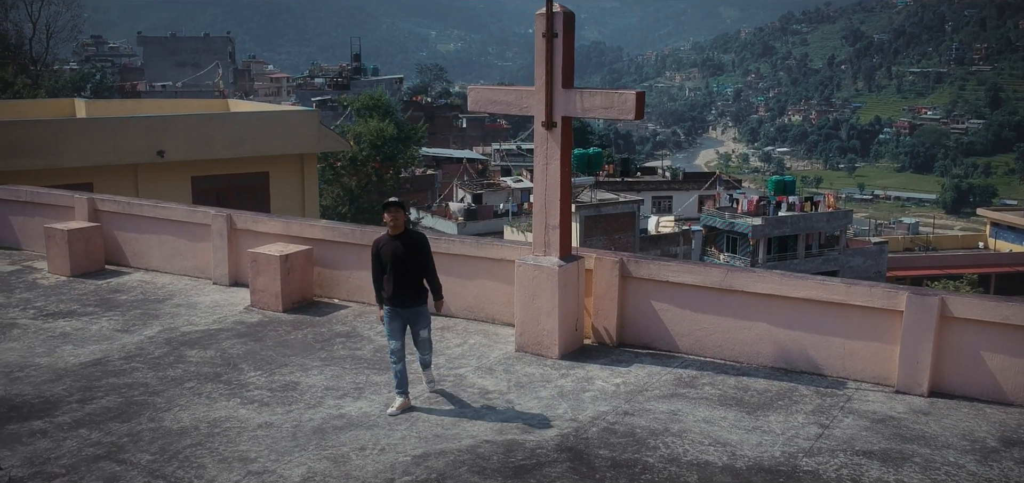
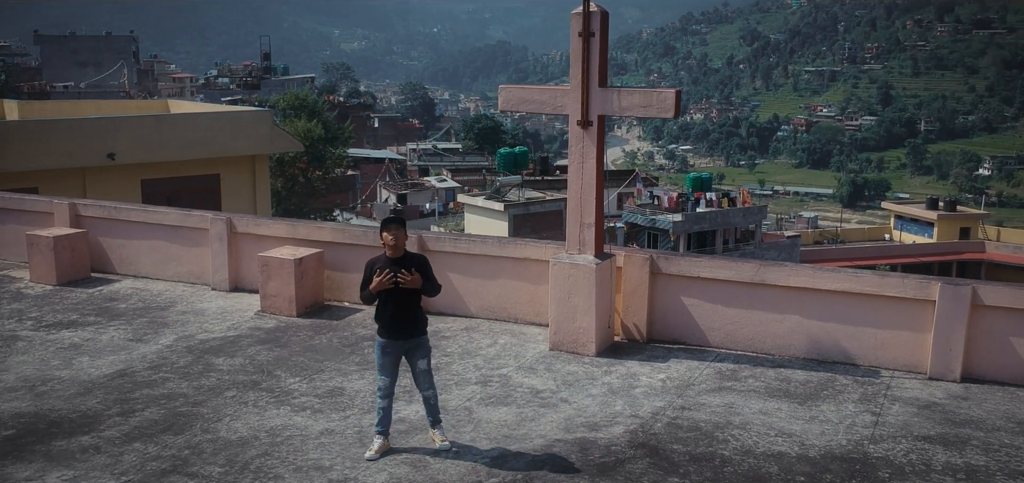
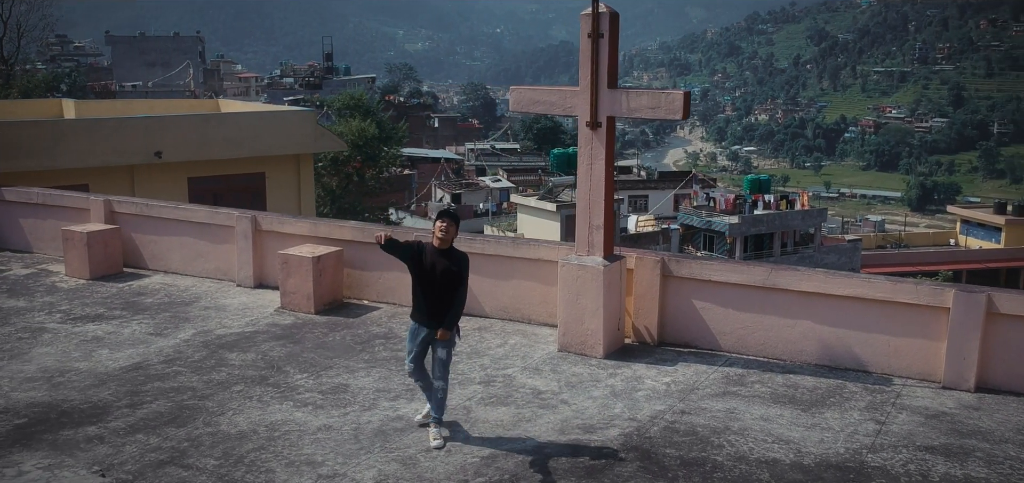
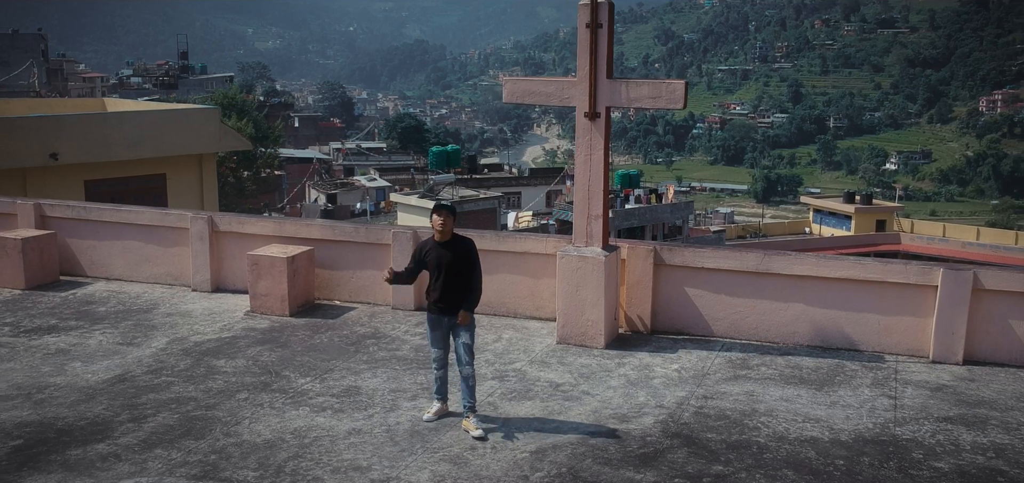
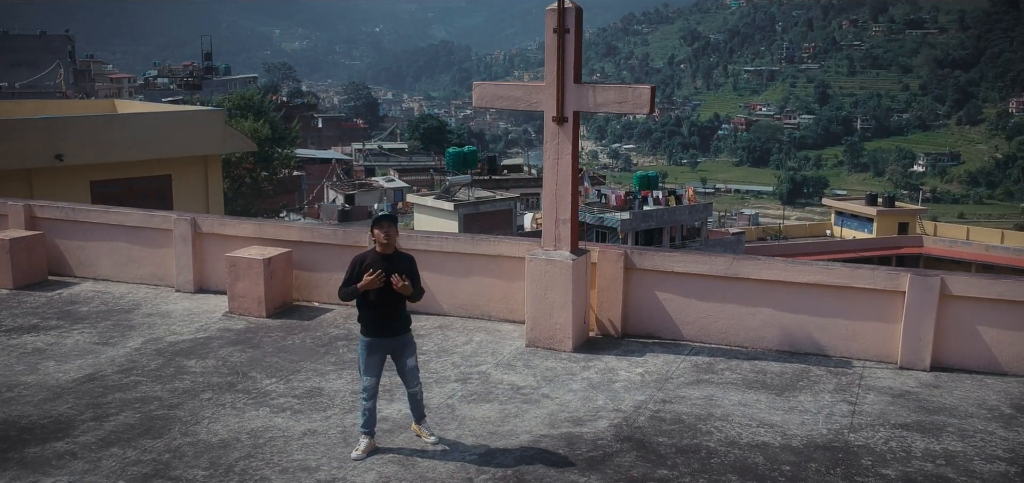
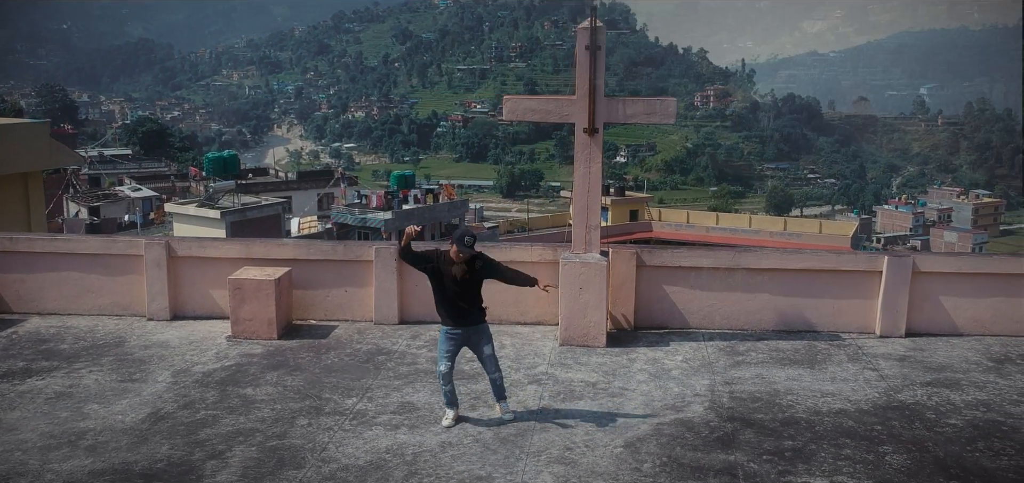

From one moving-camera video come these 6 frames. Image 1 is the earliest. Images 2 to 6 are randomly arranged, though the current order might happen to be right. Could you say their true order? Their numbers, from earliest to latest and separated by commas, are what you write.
3, 2, 5, 4, 6
